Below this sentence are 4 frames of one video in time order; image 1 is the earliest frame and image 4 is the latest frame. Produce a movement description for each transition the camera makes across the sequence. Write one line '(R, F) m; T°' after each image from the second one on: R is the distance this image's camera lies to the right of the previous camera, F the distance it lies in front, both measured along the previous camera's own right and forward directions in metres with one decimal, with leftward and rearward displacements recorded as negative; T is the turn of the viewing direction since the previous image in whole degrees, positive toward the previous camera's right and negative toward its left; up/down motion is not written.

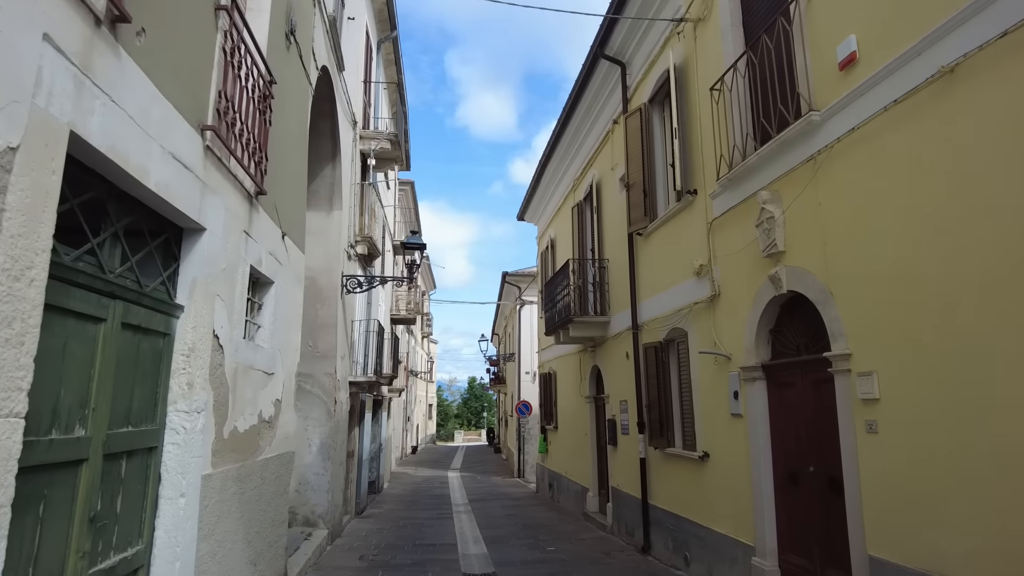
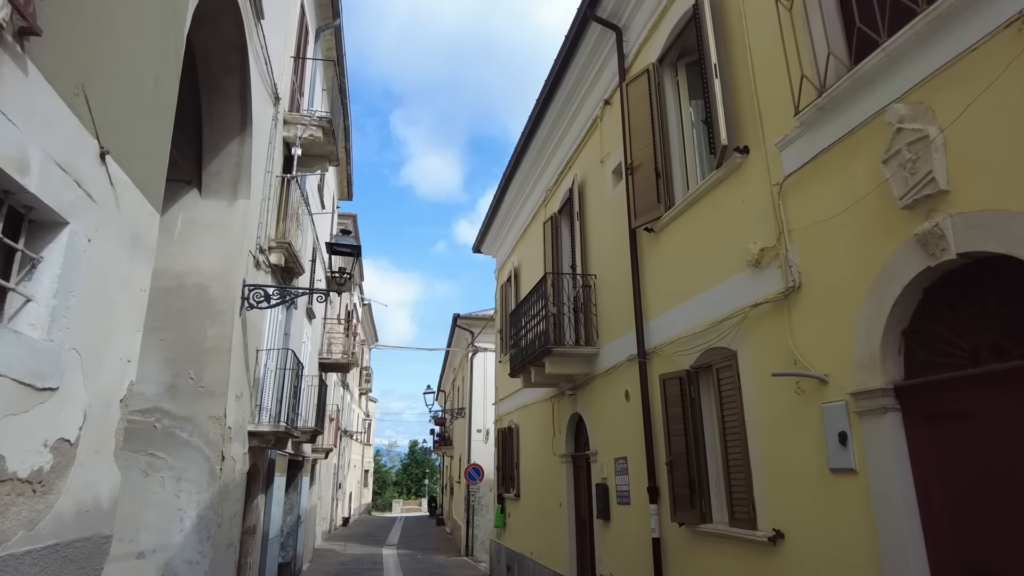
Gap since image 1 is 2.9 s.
(-0.2, +2.3) m; +5°
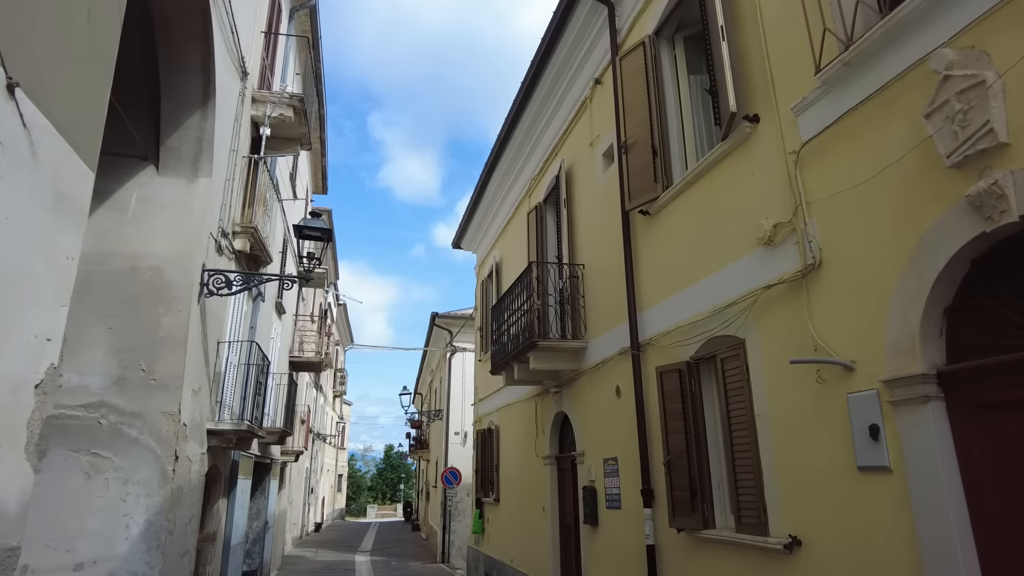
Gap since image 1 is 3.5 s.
(-0.1, +0.5) m; +2°
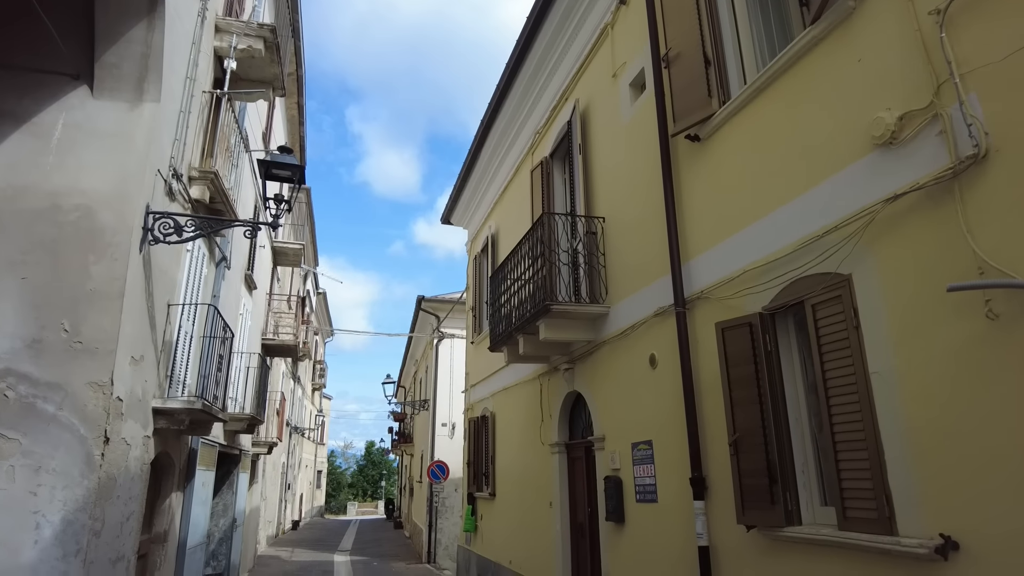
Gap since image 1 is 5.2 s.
(-0.2, +1.1) m; +2°
